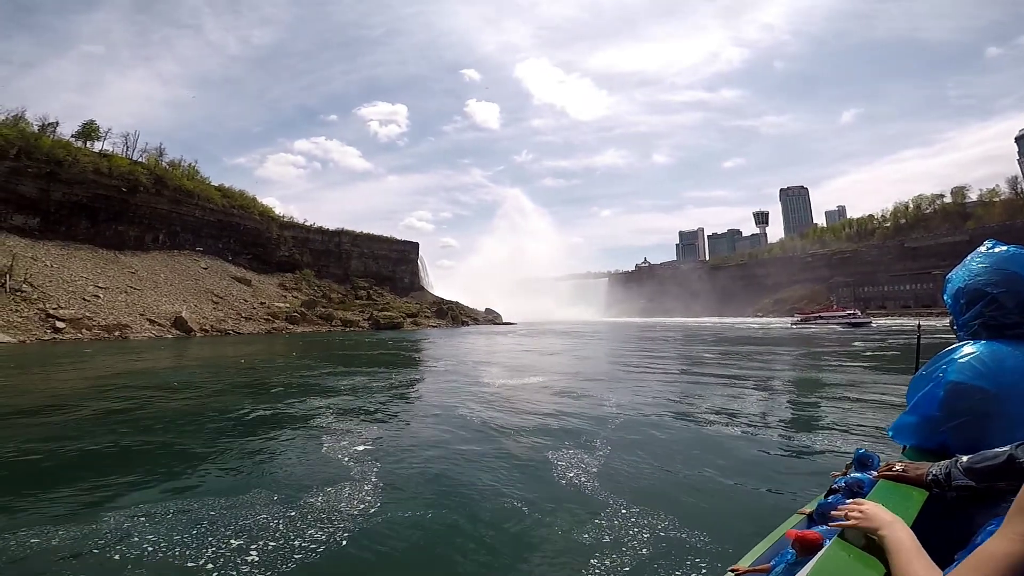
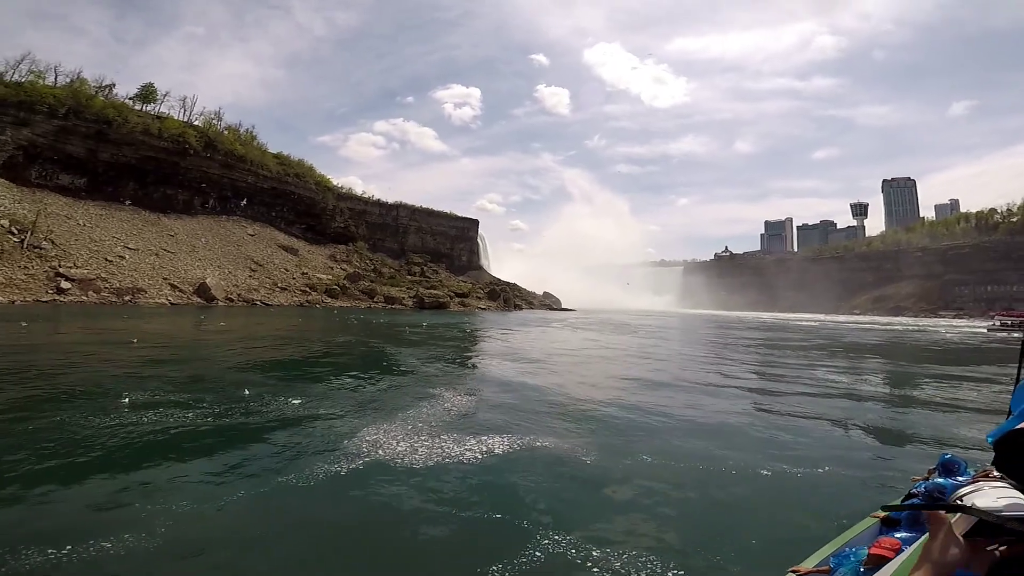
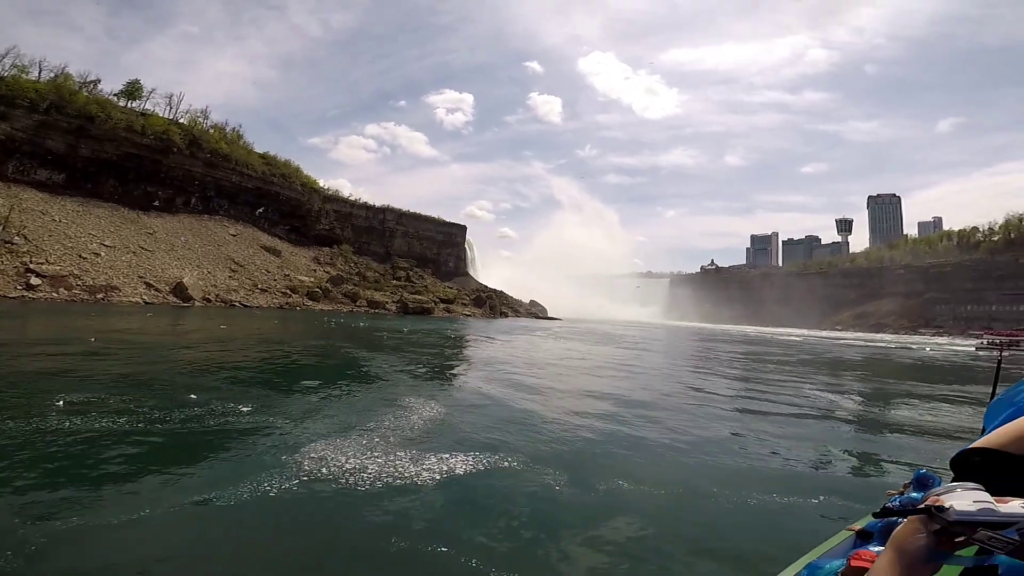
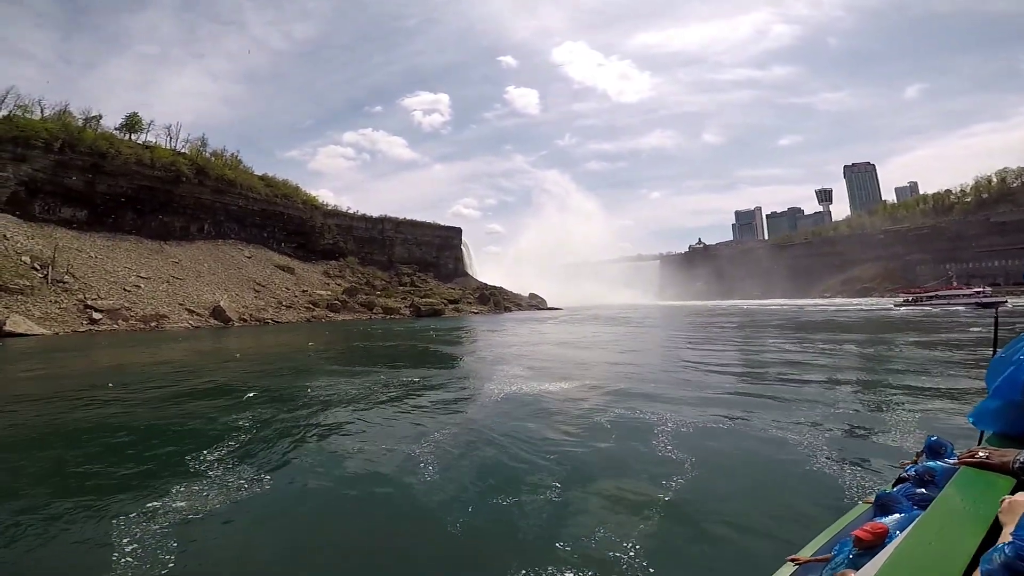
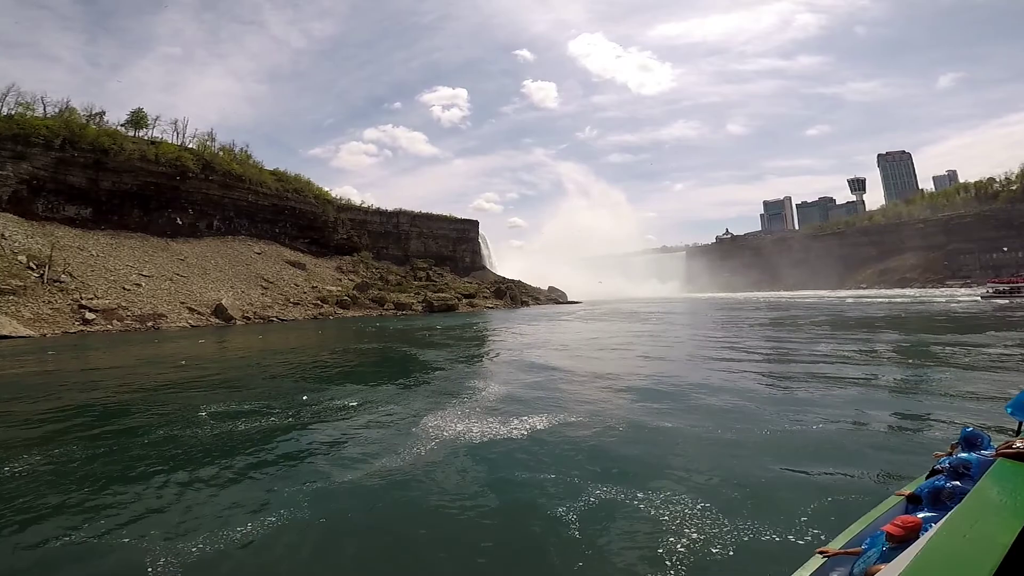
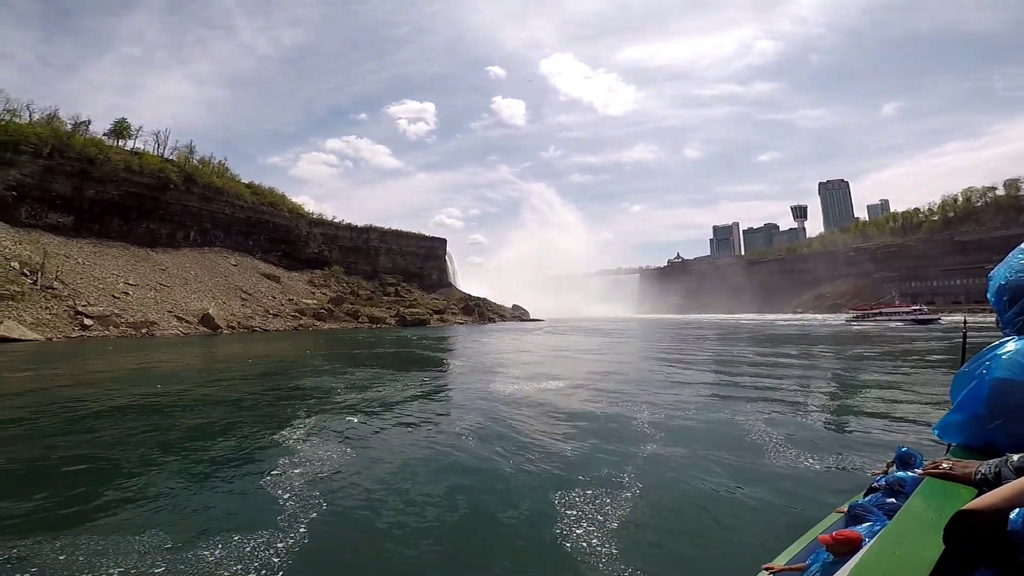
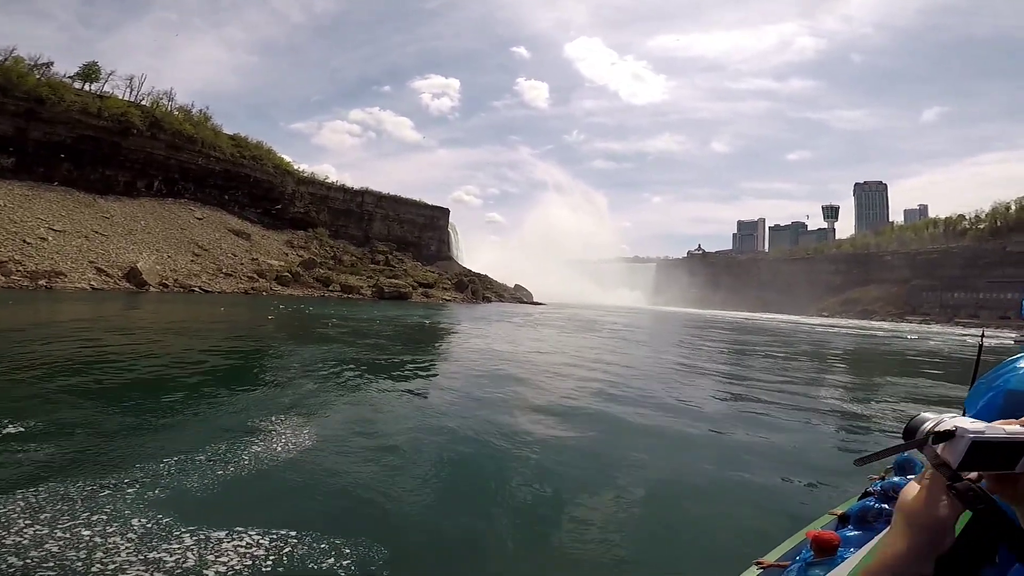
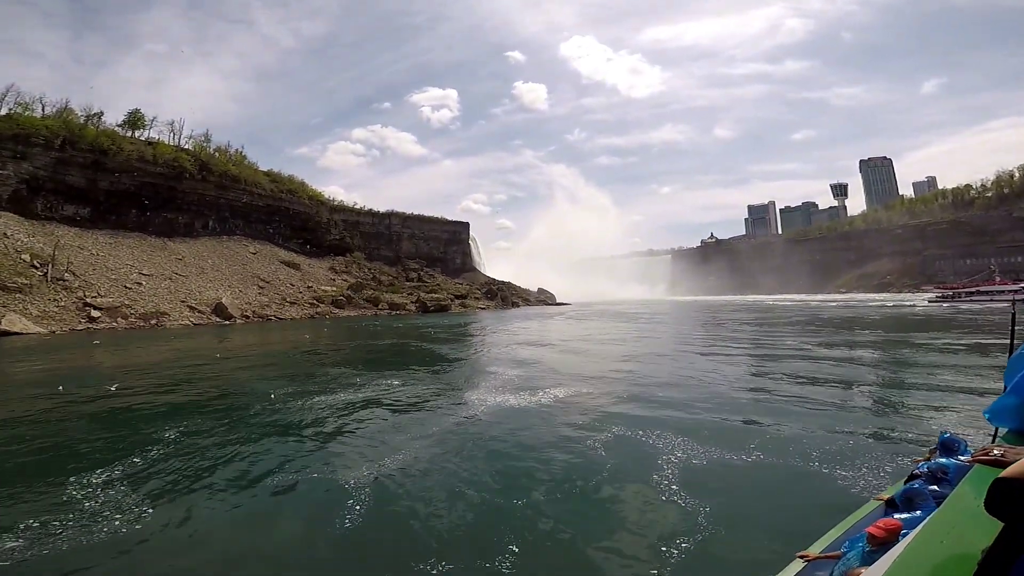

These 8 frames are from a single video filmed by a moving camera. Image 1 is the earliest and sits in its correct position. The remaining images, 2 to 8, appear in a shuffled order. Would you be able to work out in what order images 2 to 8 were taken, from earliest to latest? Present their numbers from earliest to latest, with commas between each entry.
6, 4, 8, 5, 2, 3, 7
